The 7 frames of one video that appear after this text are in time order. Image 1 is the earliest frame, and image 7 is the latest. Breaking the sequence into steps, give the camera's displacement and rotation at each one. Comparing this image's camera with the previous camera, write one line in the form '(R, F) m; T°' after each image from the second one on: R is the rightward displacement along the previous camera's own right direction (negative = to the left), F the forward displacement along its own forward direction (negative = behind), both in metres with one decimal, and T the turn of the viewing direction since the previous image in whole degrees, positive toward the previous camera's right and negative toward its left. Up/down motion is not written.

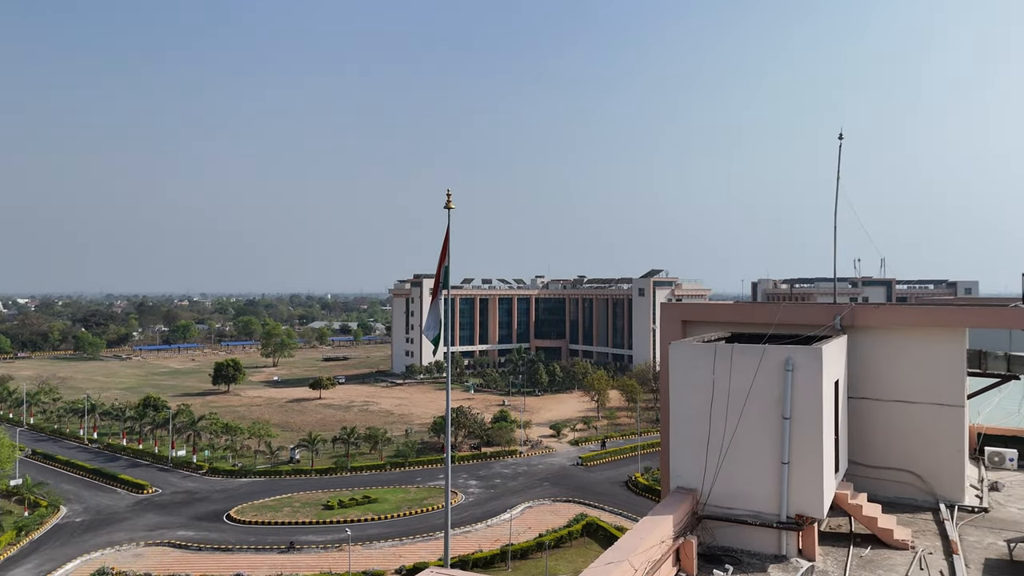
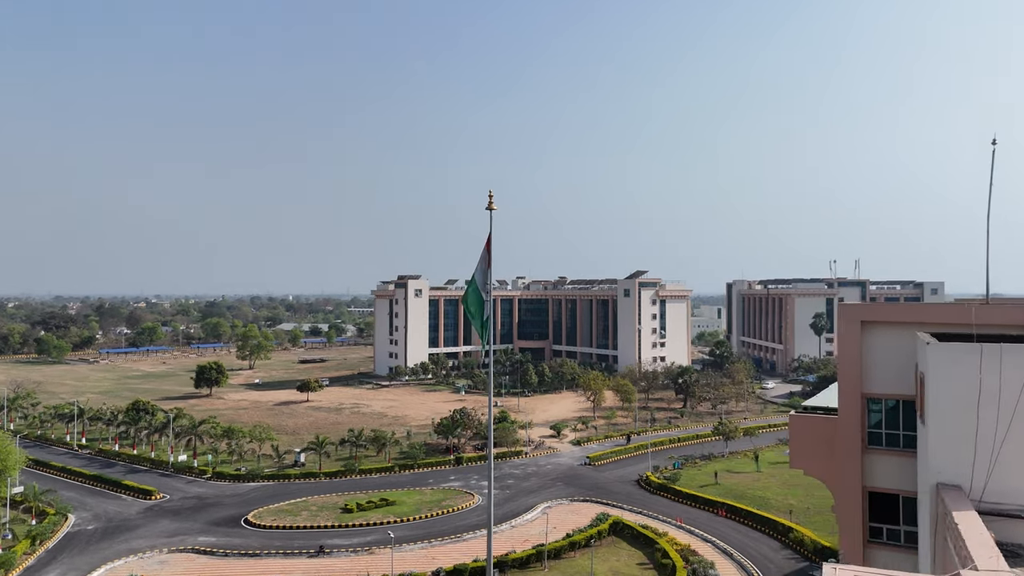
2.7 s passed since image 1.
(-1.5, +0.1) m; +2°
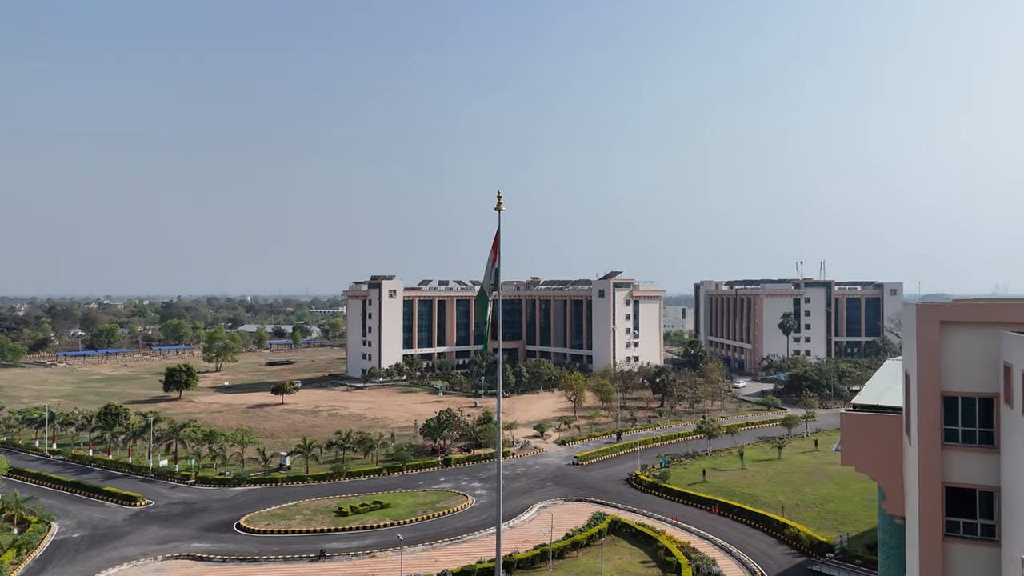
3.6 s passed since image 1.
(-0.9, 0.0) m; +3°
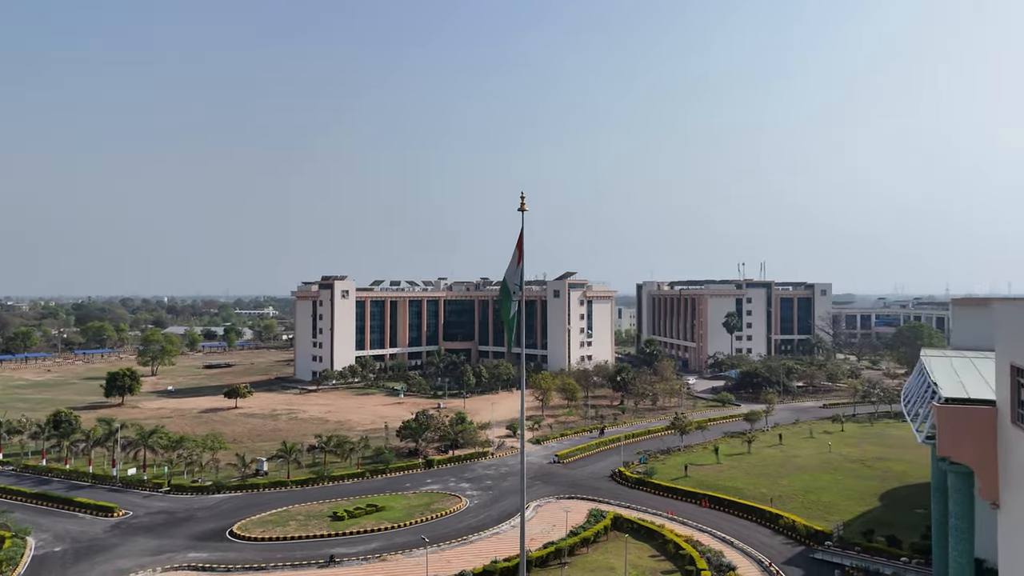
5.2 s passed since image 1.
(-1.8, 0.0) m; +5°
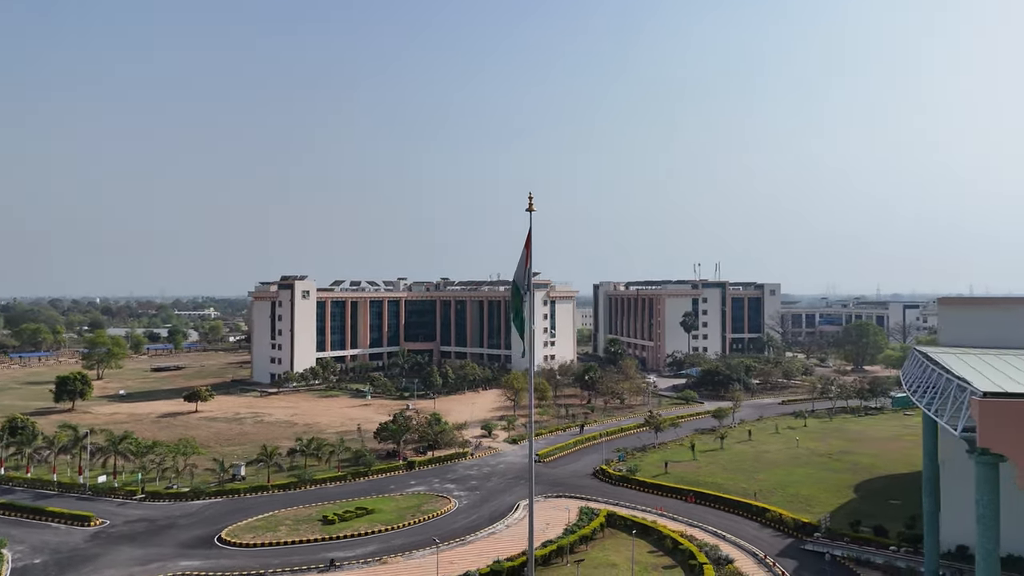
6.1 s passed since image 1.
(-1.2, -0.1) m; +4°
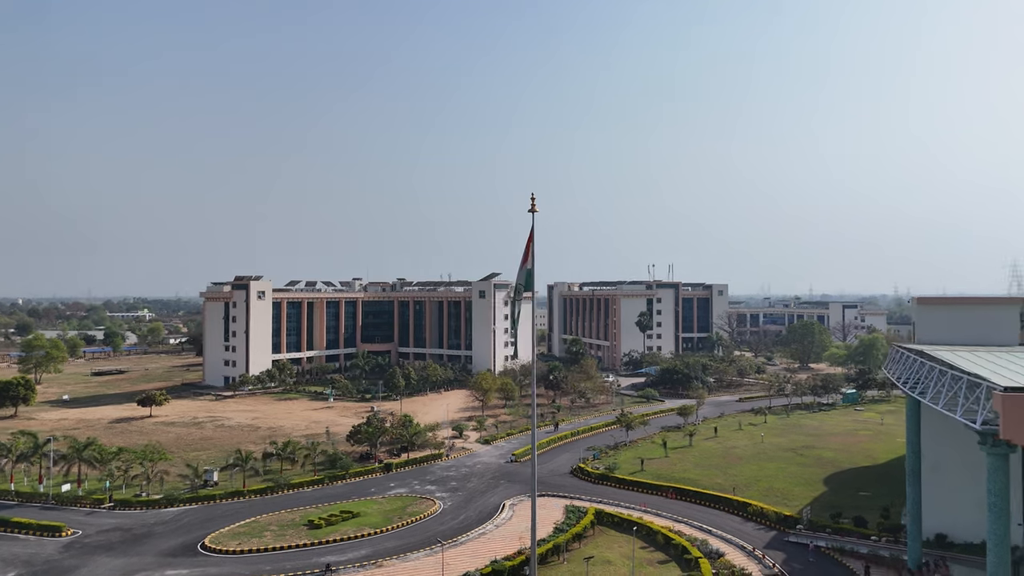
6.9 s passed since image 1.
(-1.1, -0.1) m; +4°
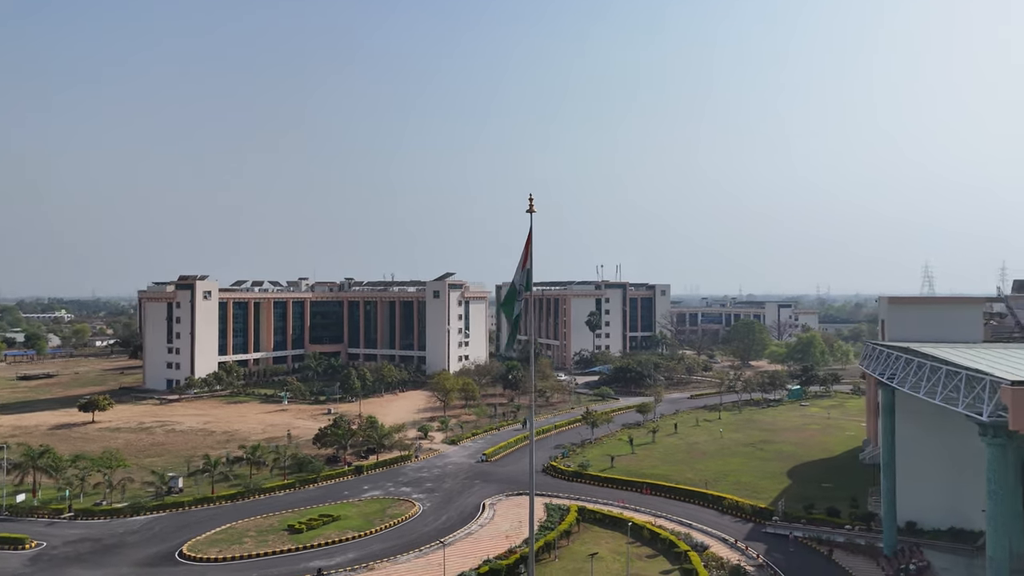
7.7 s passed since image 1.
(-1.2, -0.2) m; +5°
